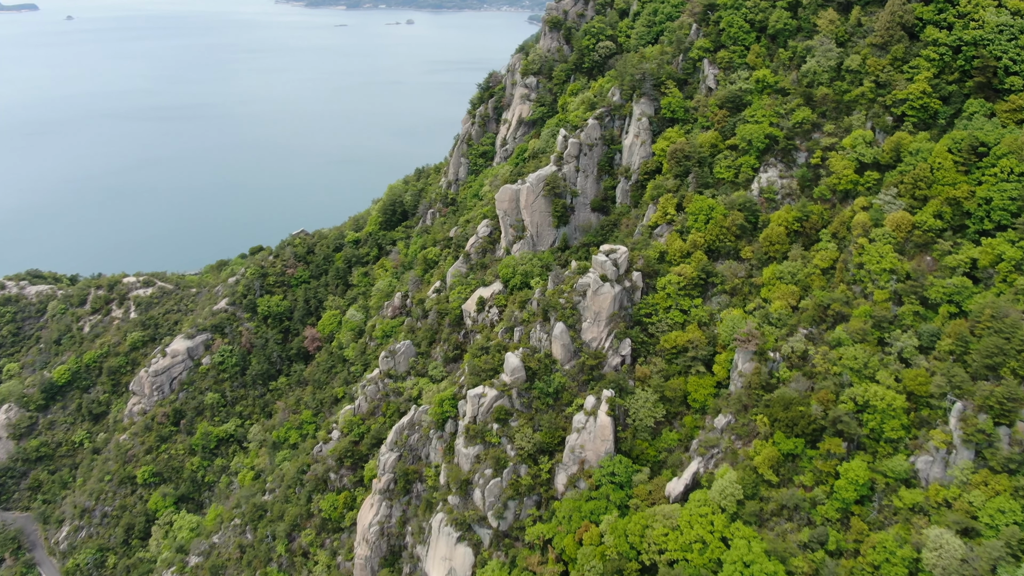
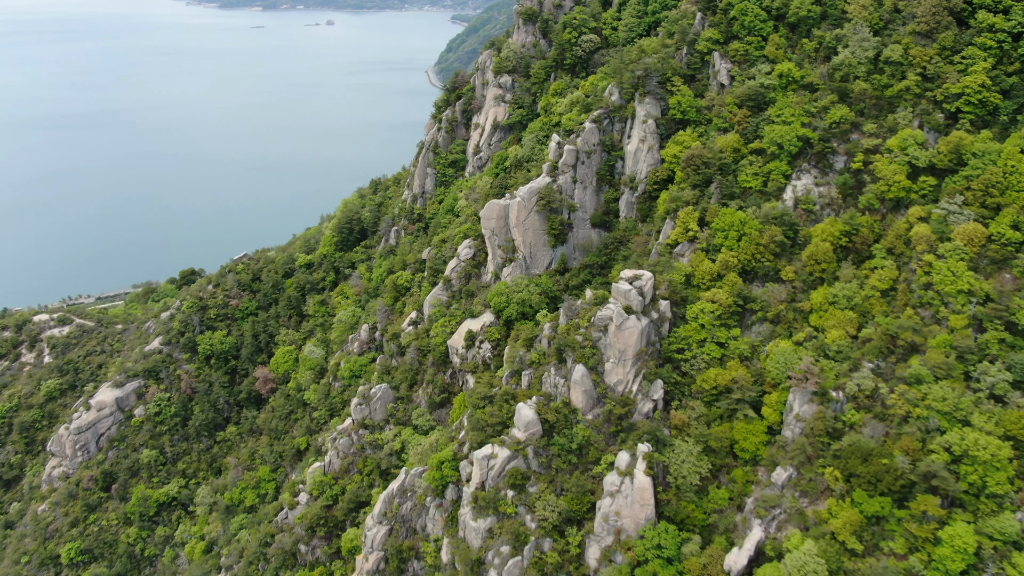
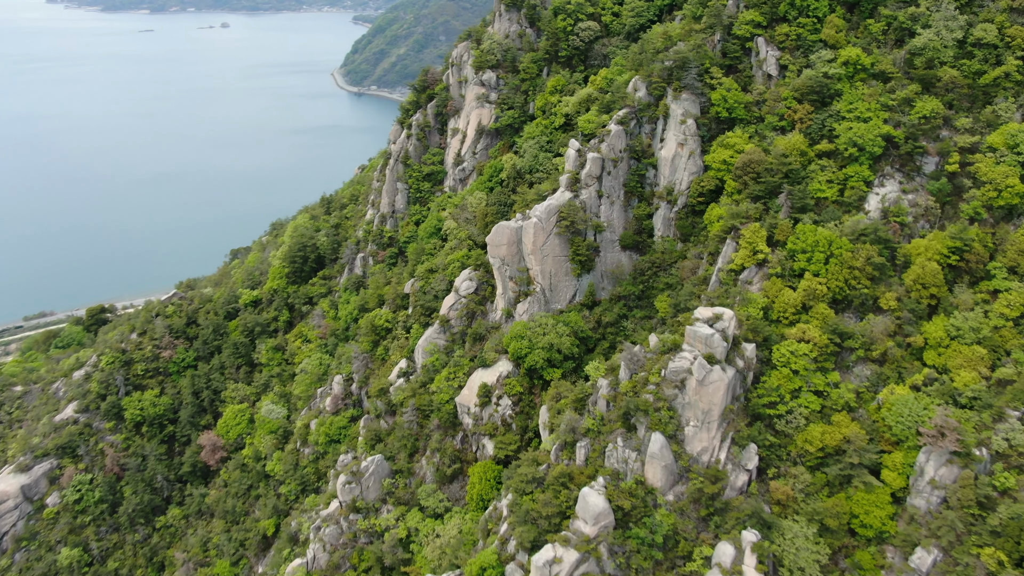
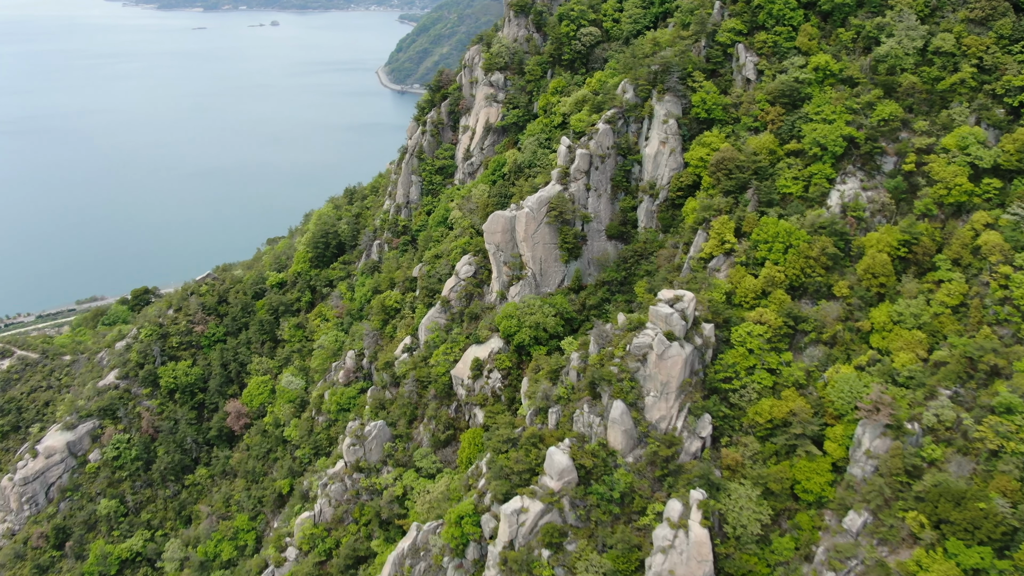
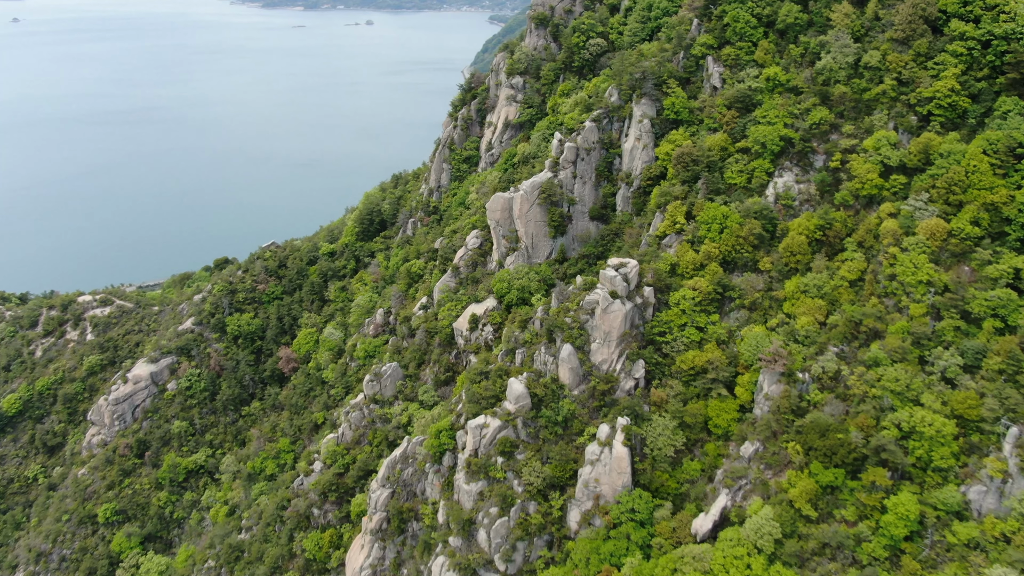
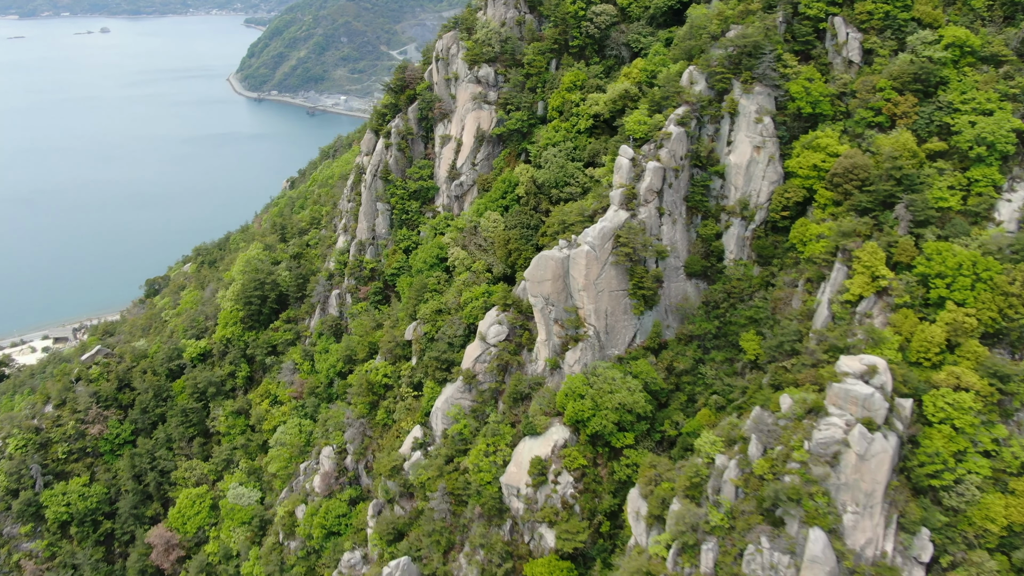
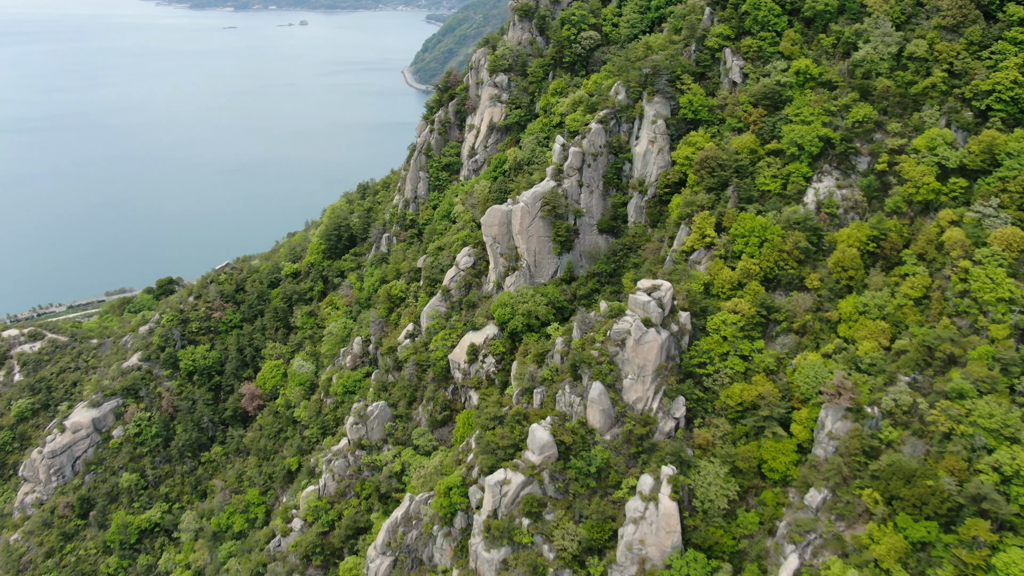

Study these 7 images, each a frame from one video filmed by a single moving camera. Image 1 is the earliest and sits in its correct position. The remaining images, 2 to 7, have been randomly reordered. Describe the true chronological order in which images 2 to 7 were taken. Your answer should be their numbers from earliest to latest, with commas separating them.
5, 2, 7, 4, 3, 6
